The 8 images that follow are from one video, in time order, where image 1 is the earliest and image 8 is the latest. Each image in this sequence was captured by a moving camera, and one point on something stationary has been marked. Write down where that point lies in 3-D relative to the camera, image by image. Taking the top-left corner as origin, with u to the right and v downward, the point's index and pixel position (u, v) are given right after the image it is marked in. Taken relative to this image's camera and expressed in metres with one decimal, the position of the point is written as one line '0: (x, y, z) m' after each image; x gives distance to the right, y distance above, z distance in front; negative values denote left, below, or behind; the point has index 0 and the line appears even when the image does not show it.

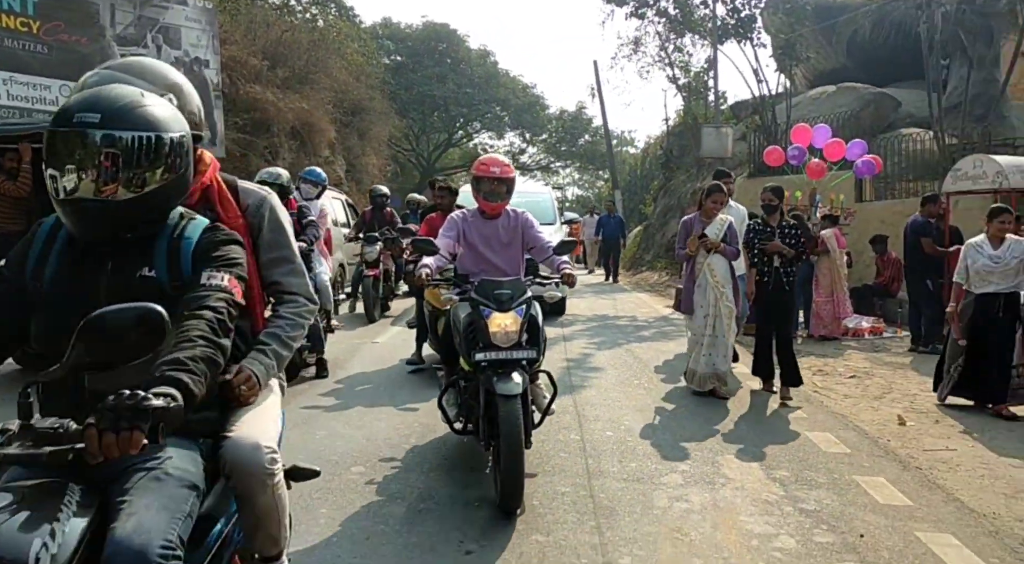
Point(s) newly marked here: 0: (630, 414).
0: (+0.8, -0.9, +5.6) m
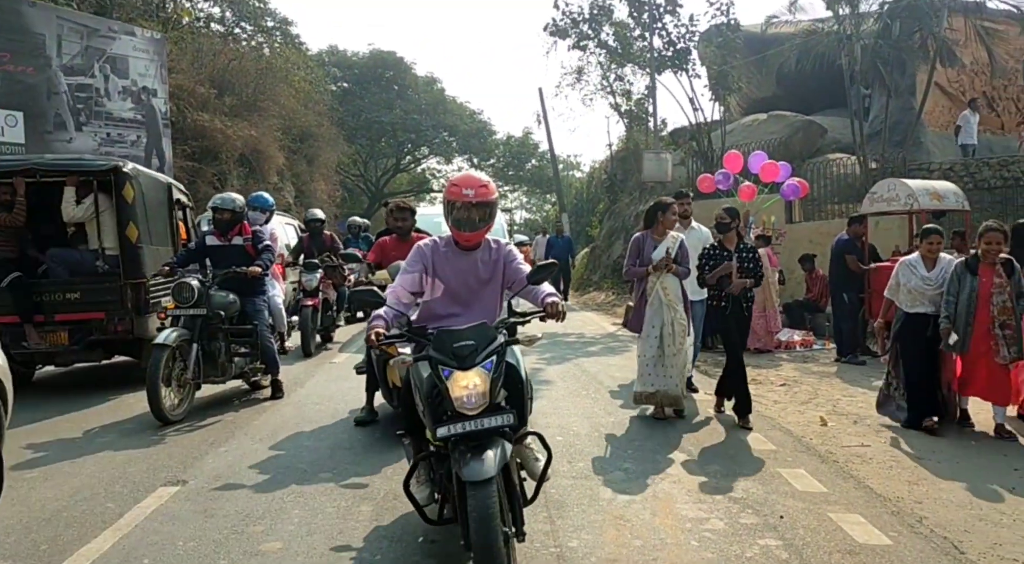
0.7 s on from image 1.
0: (+0.5, -1.1, +6.1) m
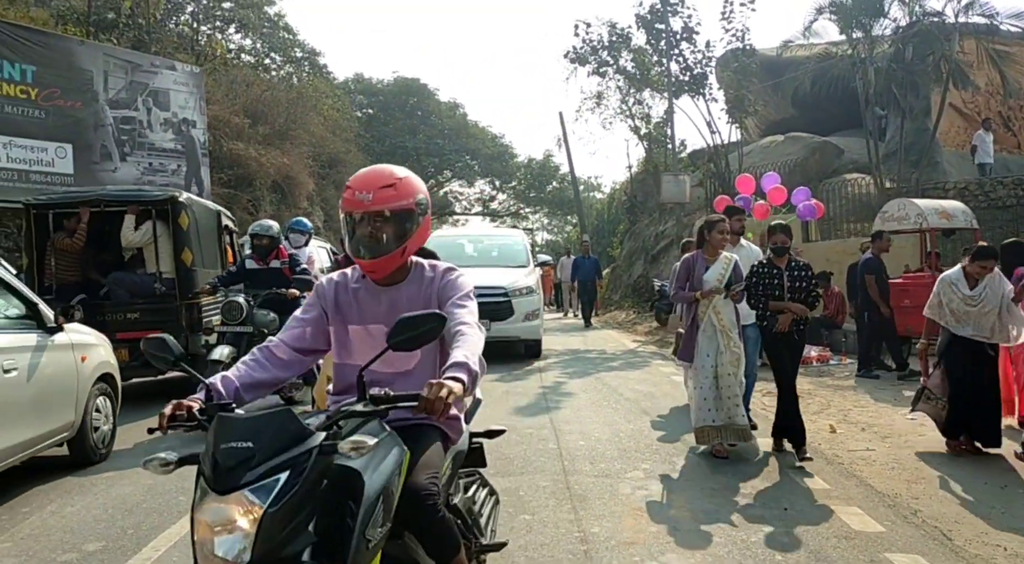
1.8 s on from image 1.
0: (+0.7, -1.2, +6.5) m
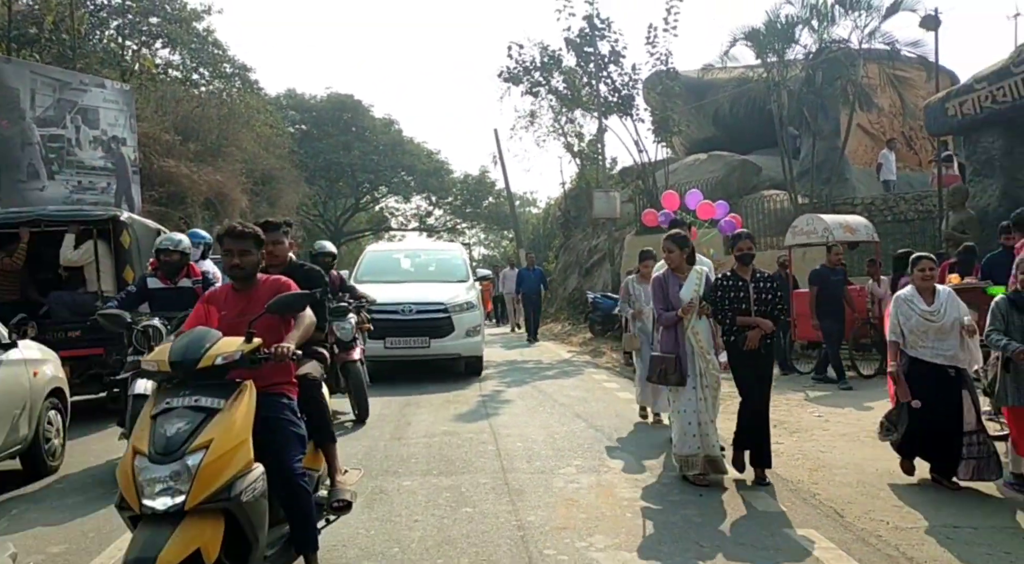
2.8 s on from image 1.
0: (+0.2, -1.3, +6.9) m
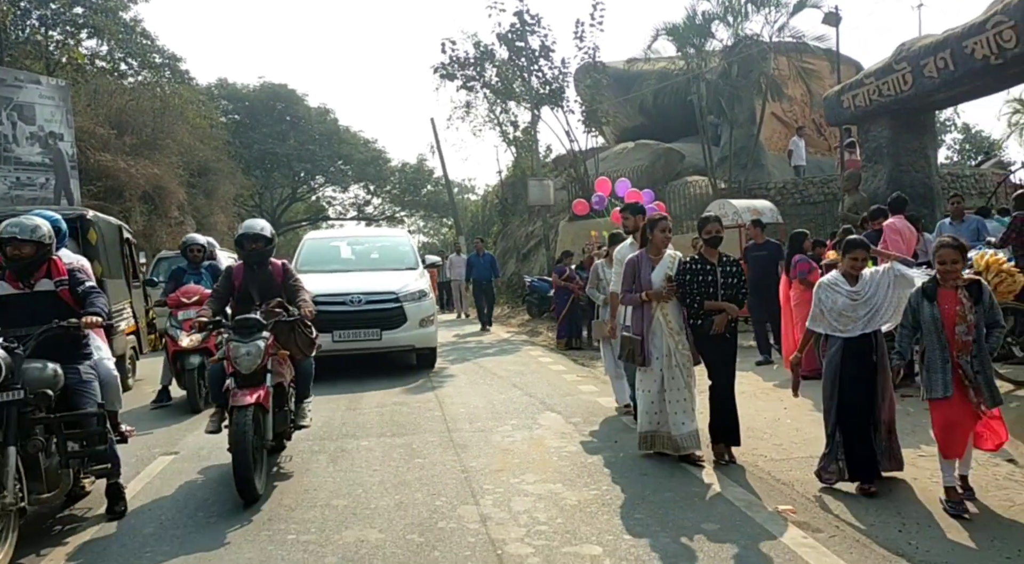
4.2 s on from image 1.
0: (-0.4, -1.2, +7.8) m
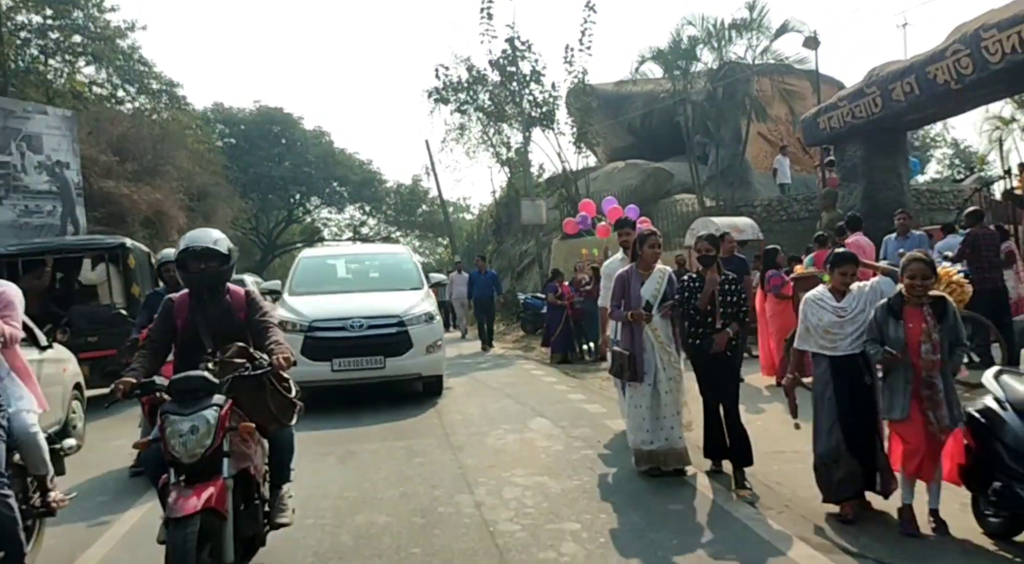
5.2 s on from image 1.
0: (-0.4, -1.3, +8.3) m
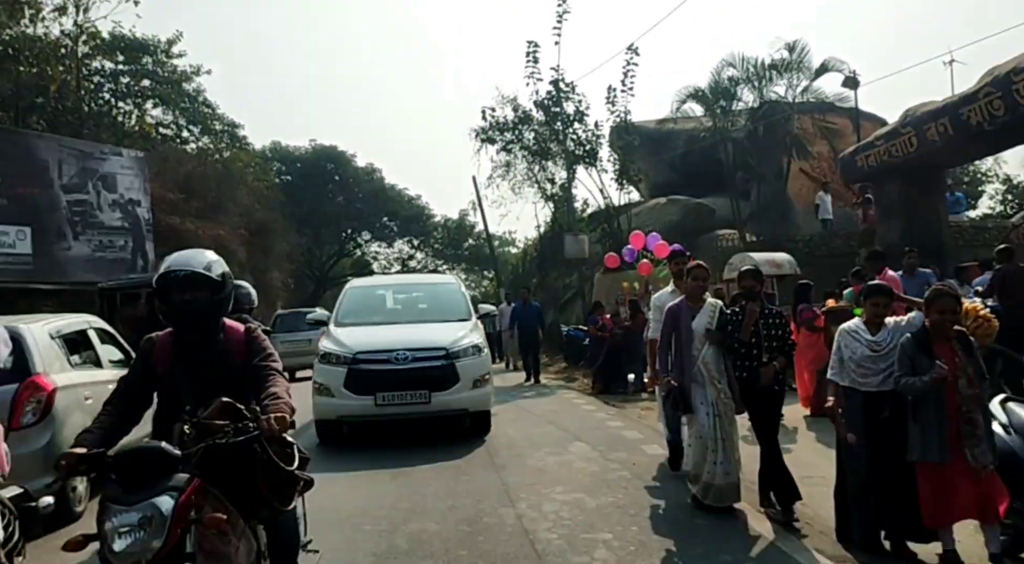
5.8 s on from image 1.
0: (0.0, -1.7, +8.8) m
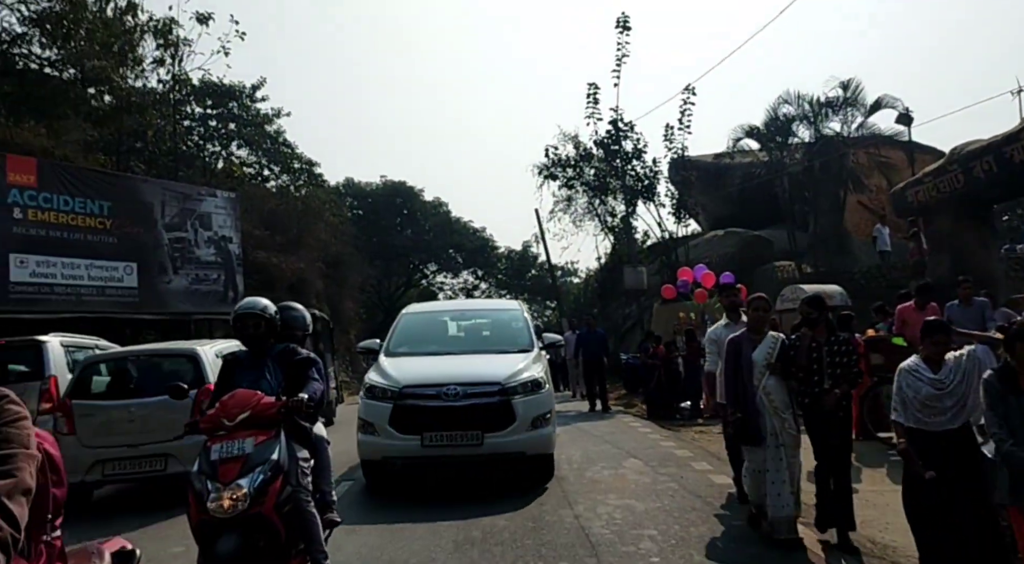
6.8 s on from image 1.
0: (+0.8, -2.1, +9.7) m
